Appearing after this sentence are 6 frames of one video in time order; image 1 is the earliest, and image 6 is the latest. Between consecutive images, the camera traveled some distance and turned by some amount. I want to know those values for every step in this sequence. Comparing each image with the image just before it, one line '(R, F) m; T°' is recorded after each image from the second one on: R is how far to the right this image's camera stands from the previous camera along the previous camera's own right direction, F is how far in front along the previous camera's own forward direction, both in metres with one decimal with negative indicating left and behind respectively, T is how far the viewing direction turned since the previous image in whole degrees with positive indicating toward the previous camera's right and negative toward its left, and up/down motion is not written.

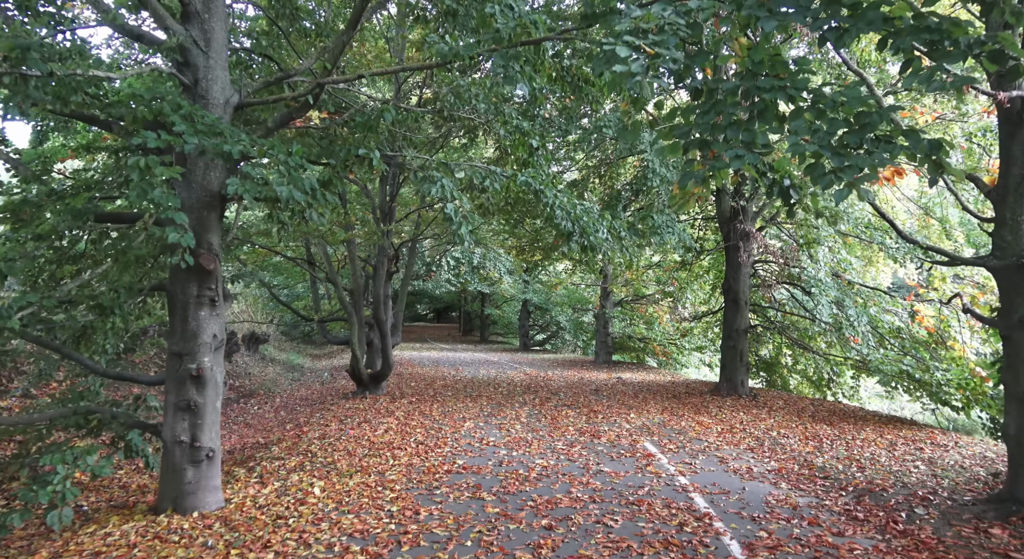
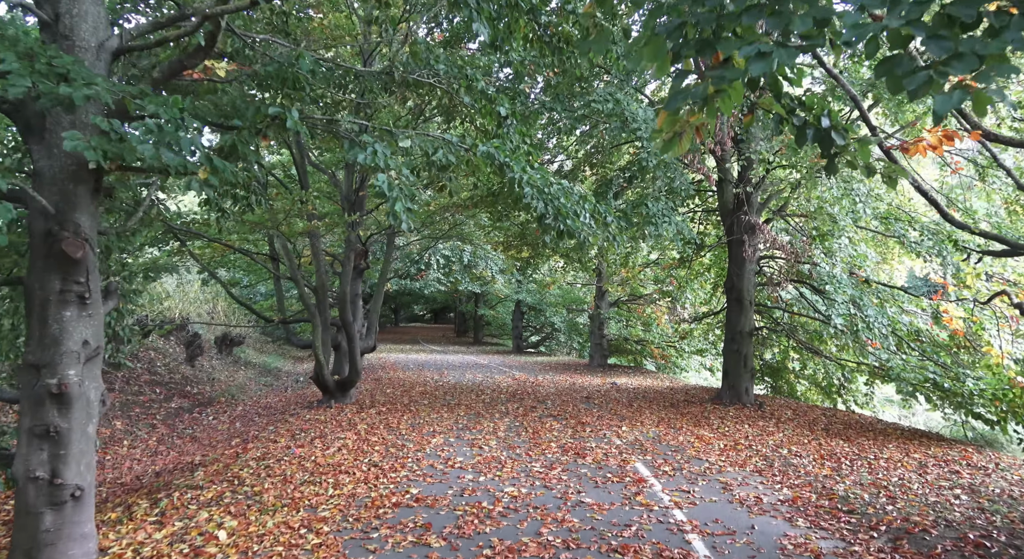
(+0.3, +1.1) m; 0°
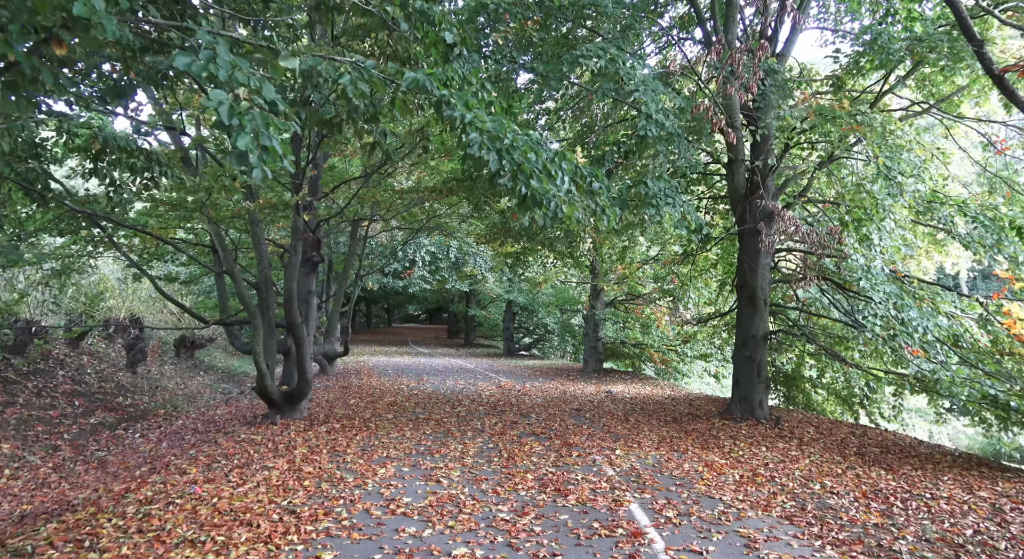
(+0.3, +1.6) m; 0°
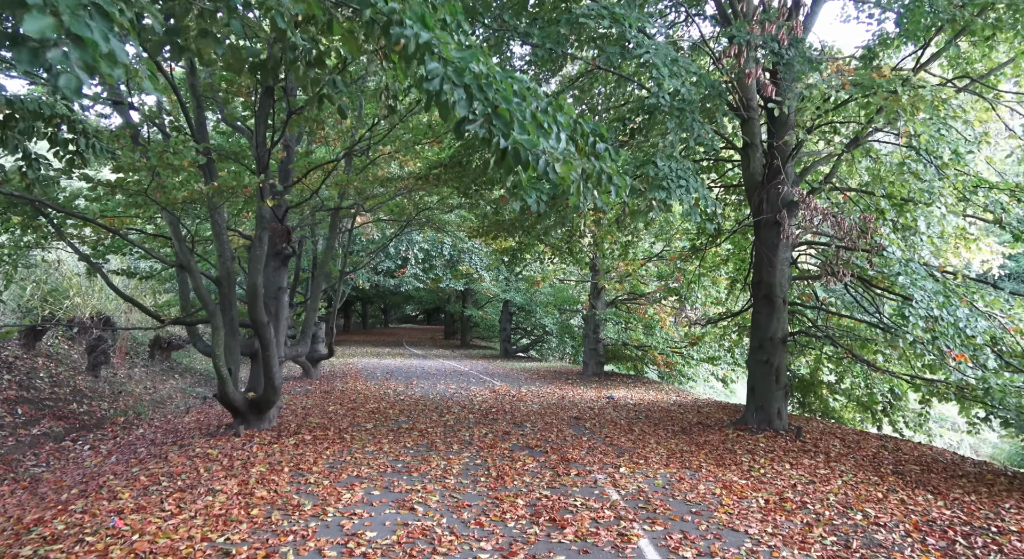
(+0.1, +1.0) m; 0°
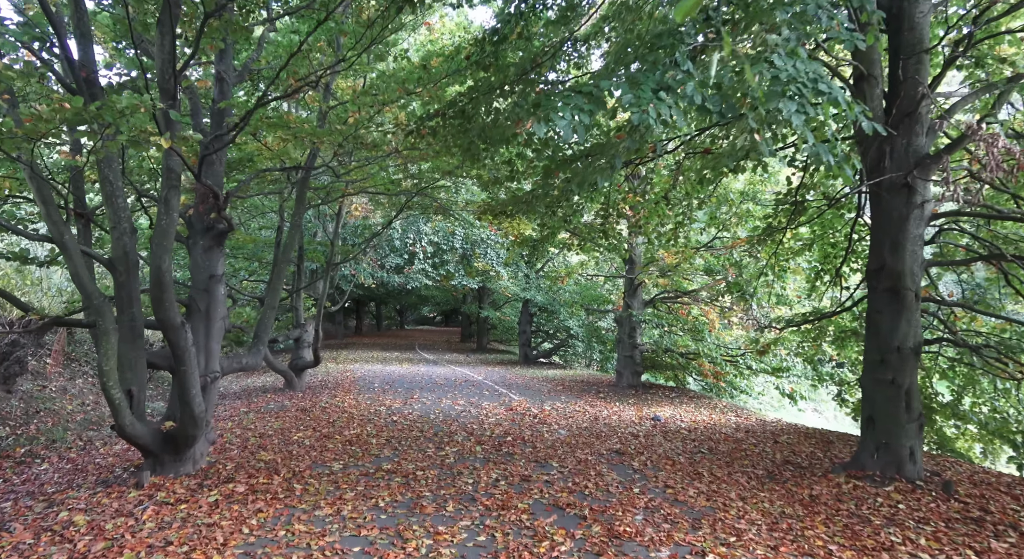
(0.0, +2.6) m; -2°
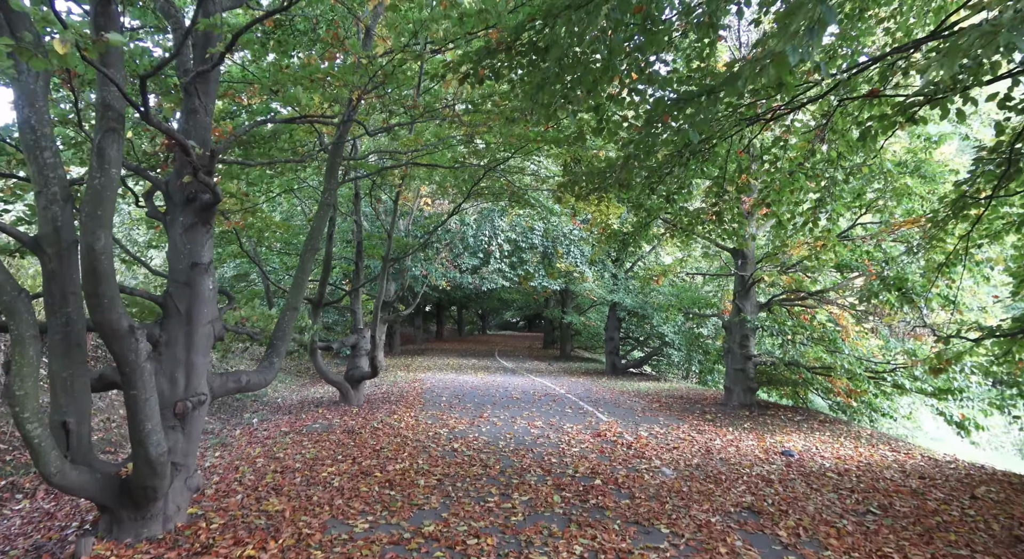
(-0.1, +2.1) m; -7°
